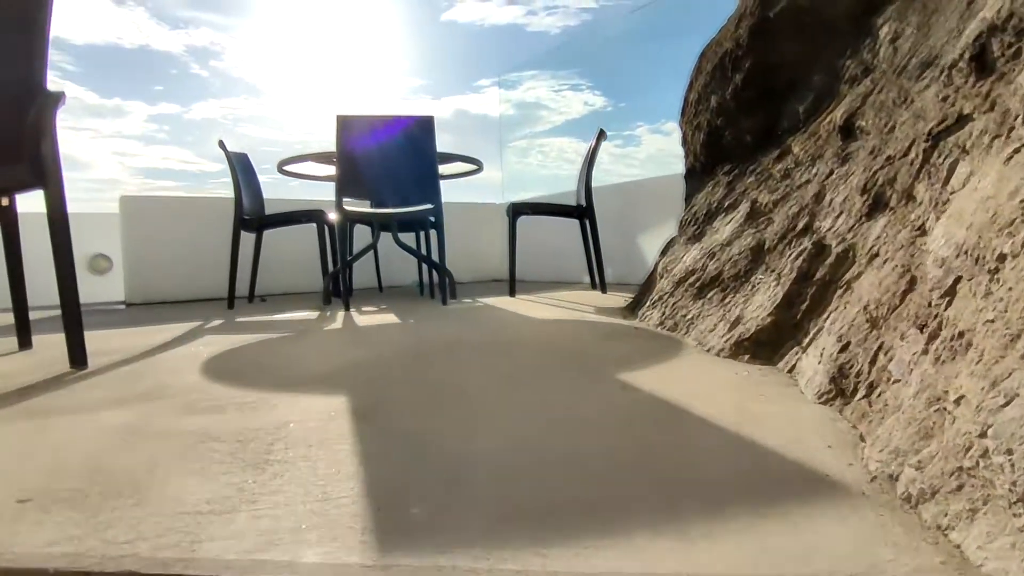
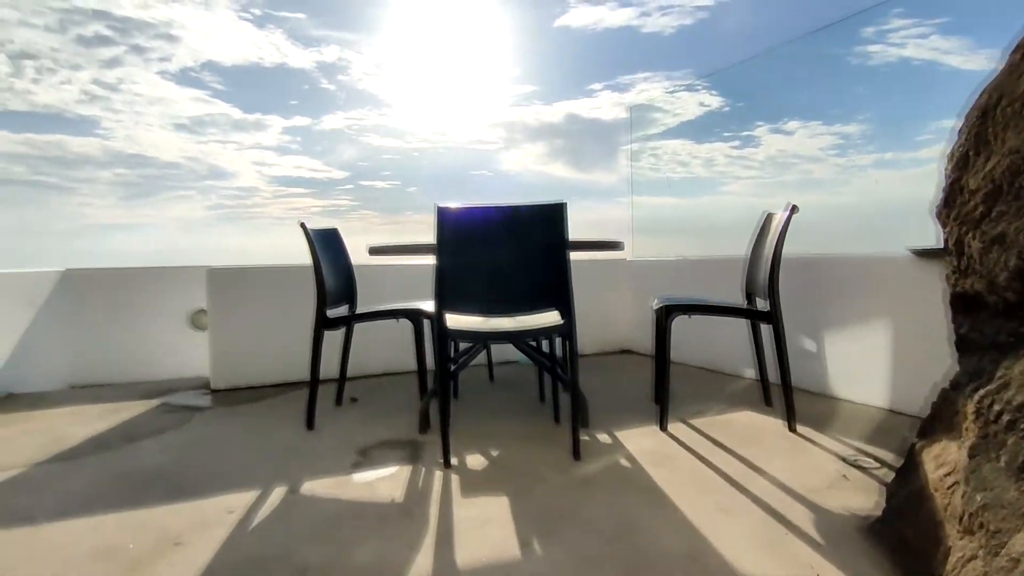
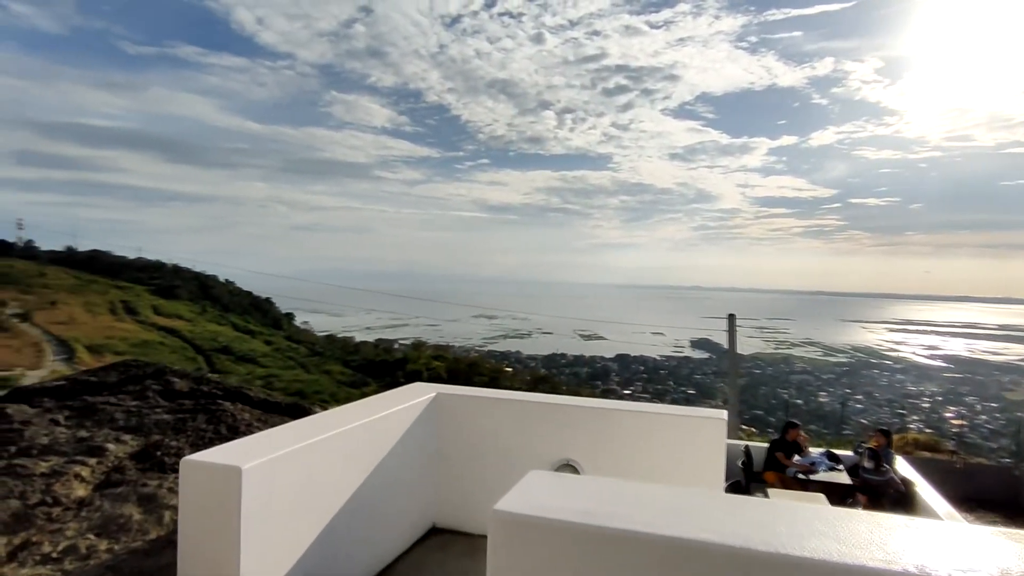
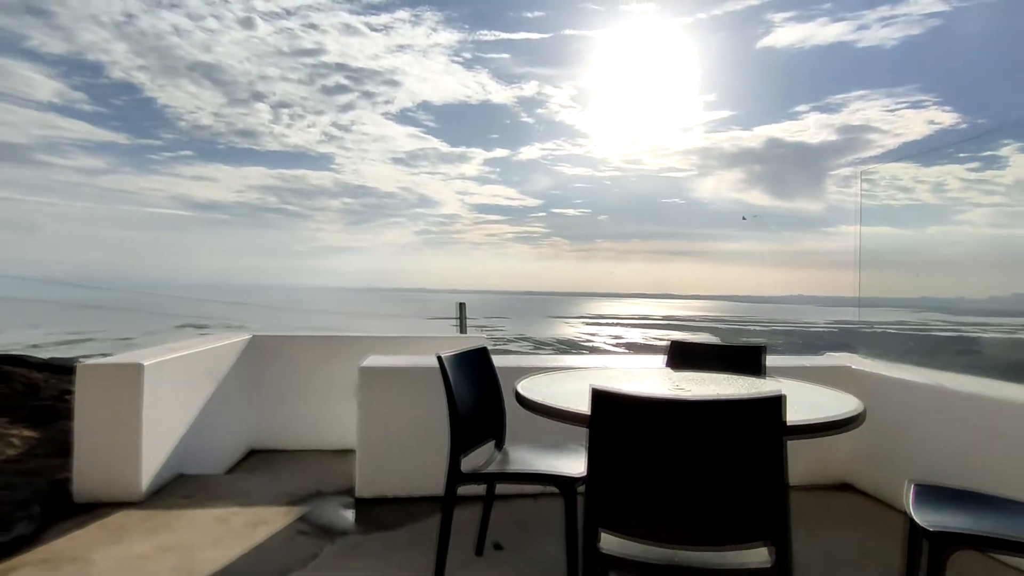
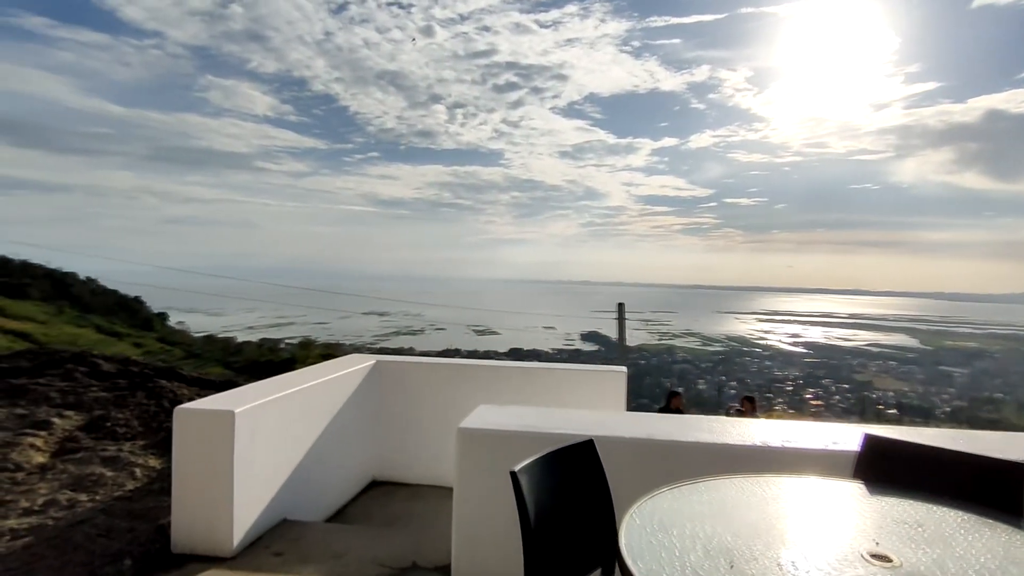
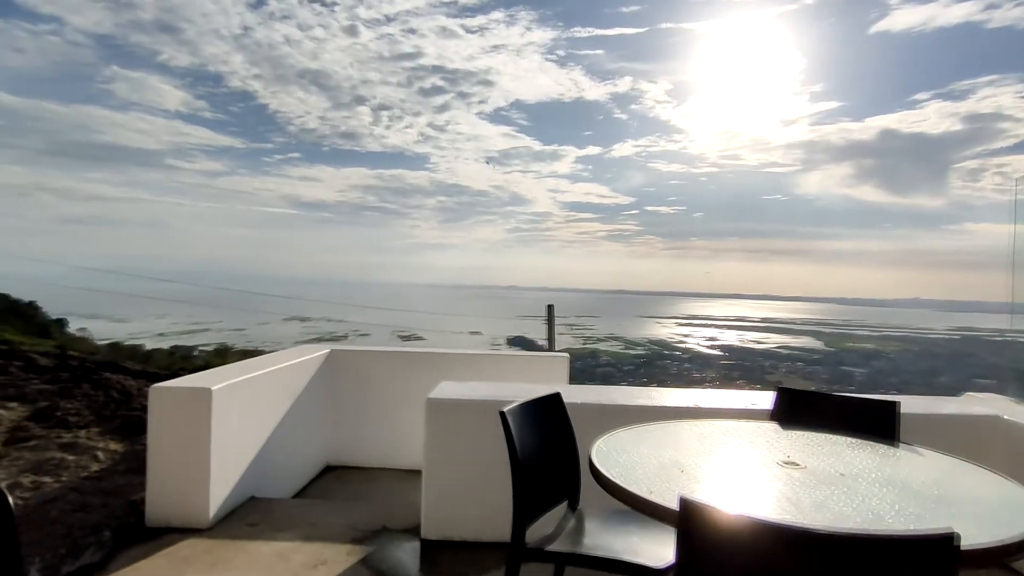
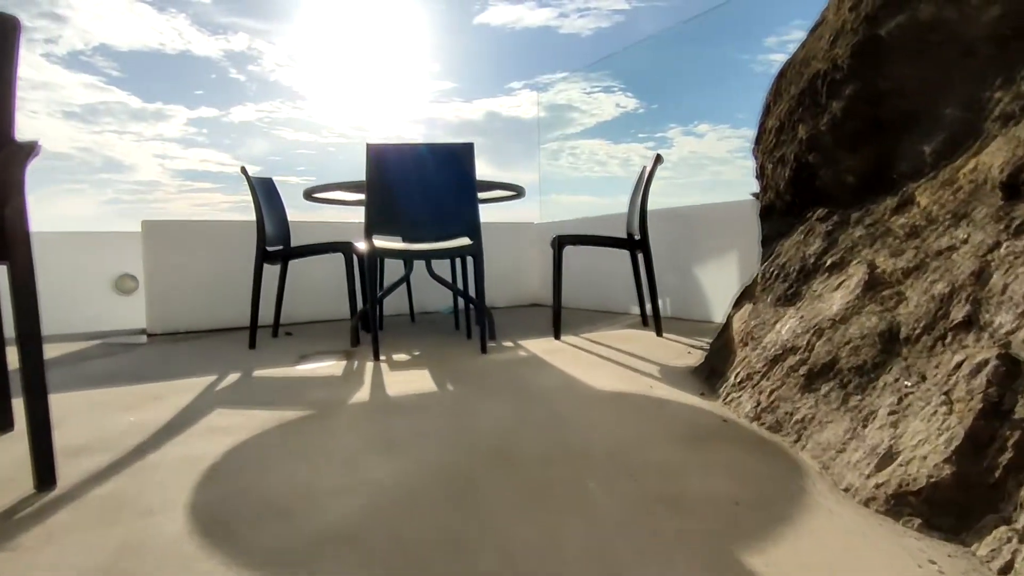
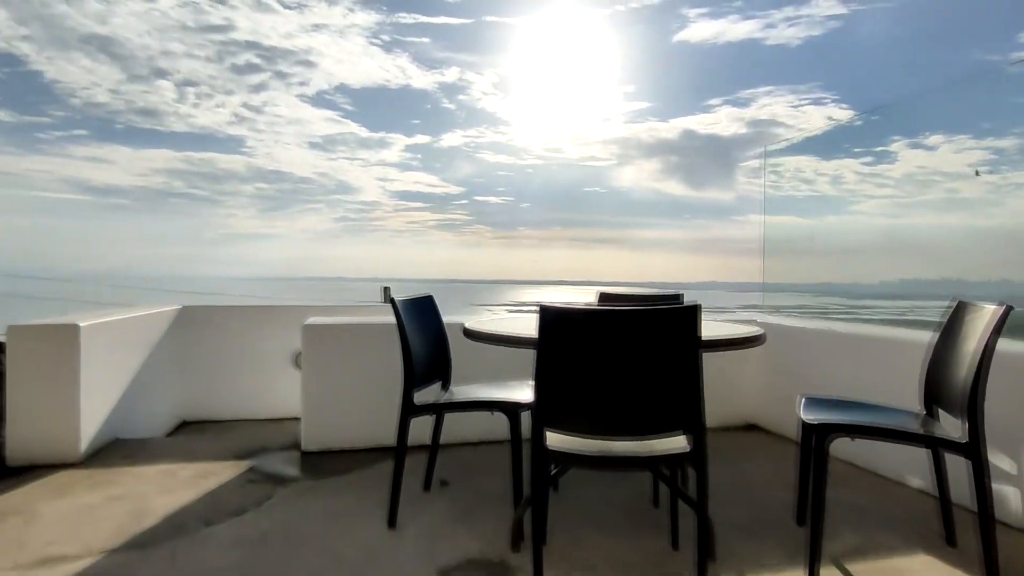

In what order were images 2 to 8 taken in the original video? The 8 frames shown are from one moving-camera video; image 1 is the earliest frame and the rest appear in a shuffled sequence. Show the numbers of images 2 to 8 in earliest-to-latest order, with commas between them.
7, 2, 8, 4, 6, 5, 3
